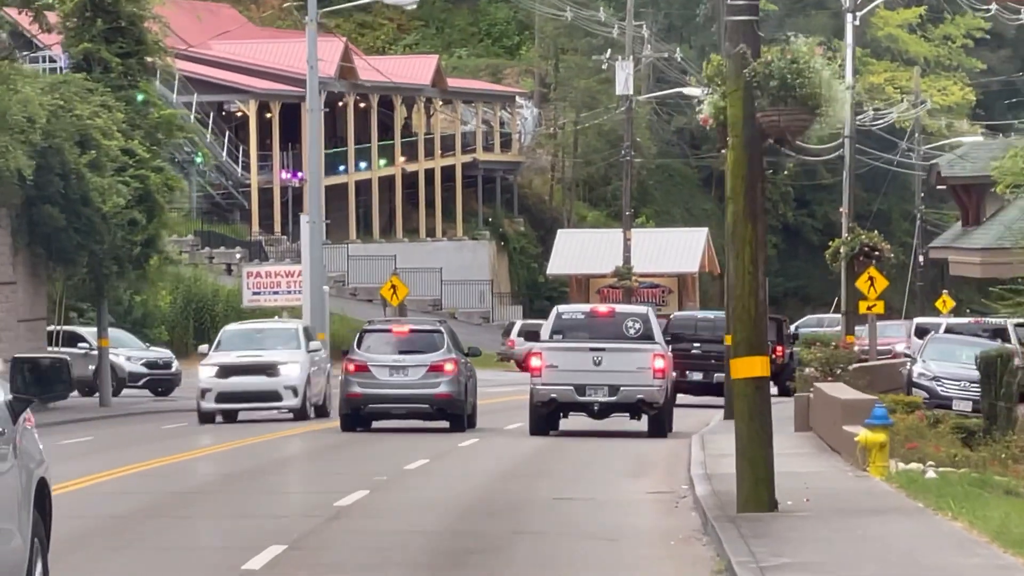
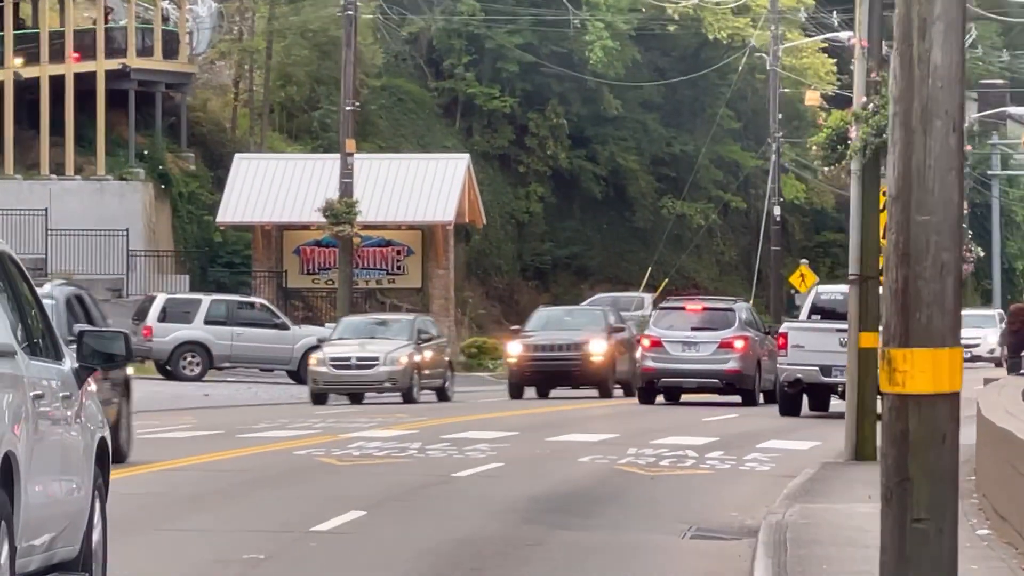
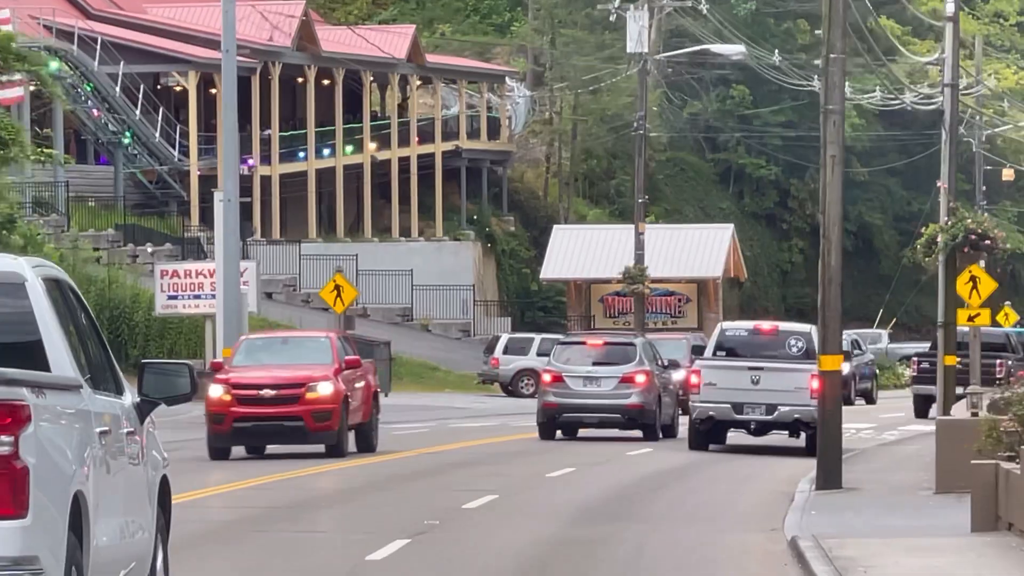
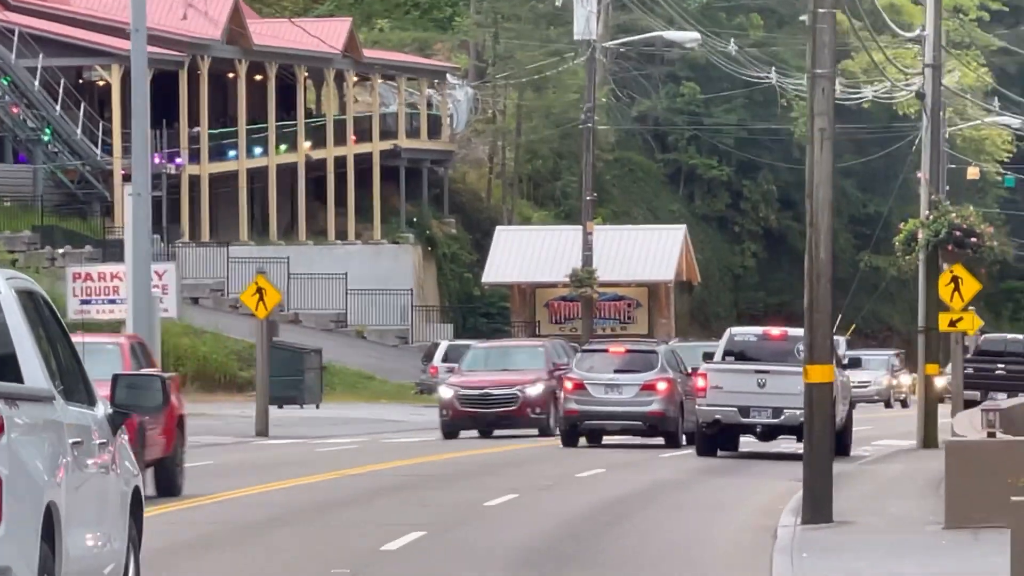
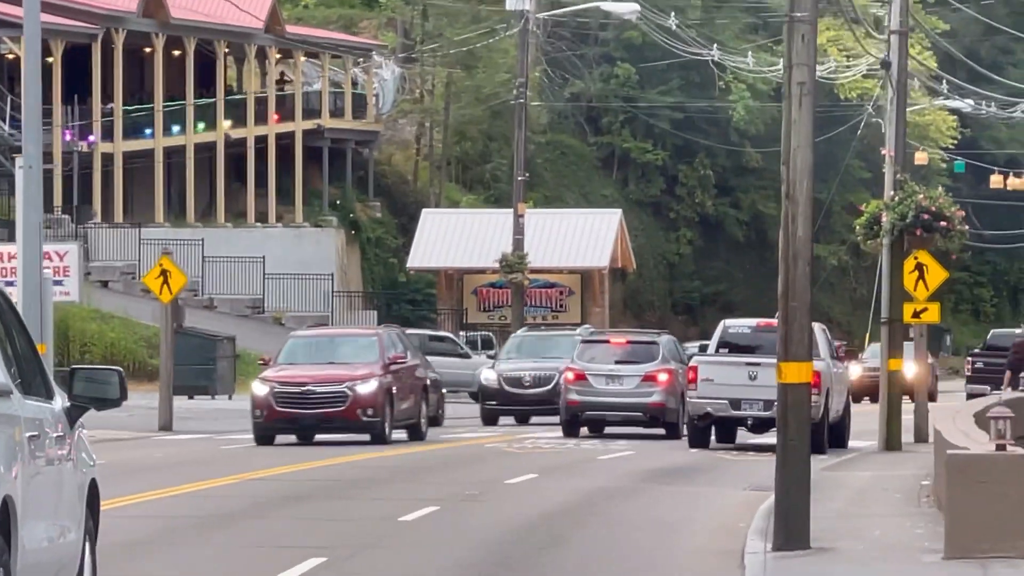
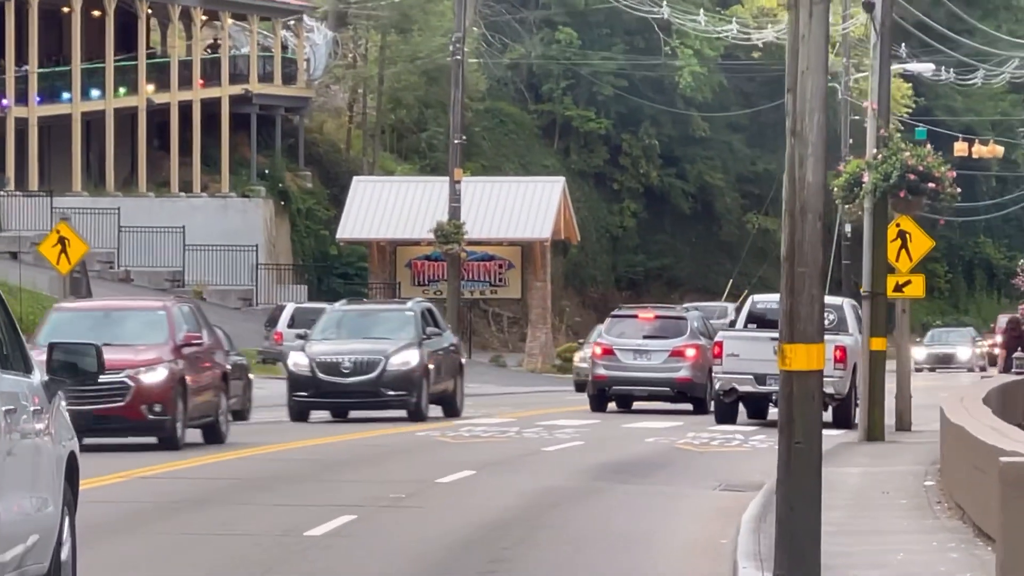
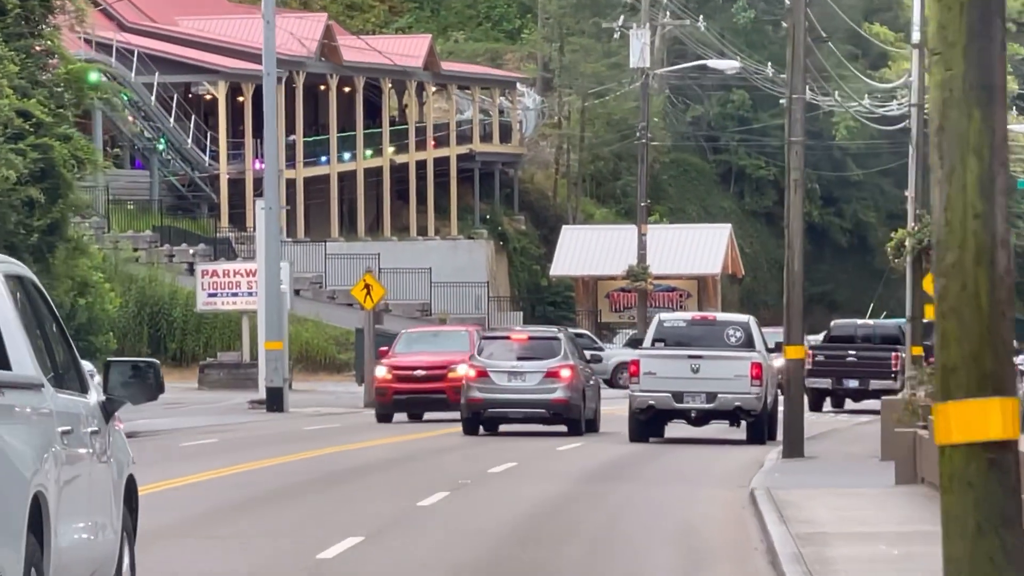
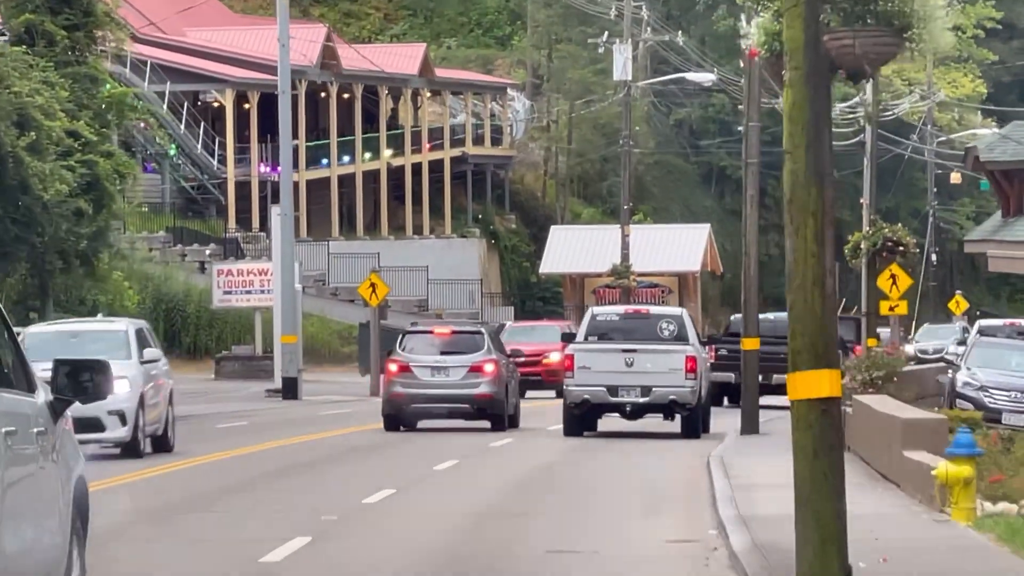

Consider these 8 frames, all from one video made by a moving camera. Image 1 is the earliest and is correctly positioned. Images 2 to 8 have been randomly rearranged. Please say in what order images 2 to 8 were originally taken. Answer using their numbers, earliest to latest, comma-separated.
8, 7, 3, 4, 5, 6, 2
